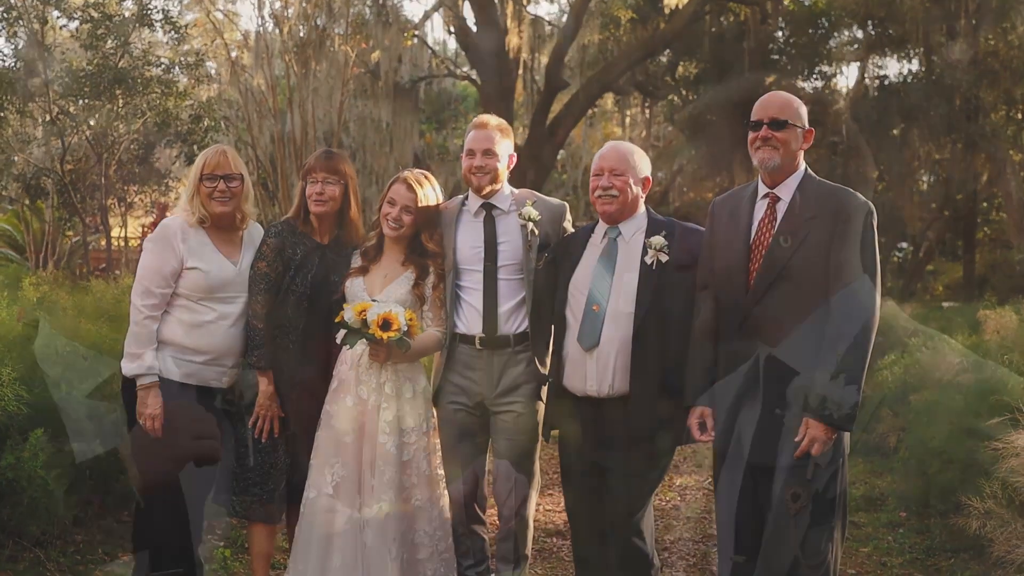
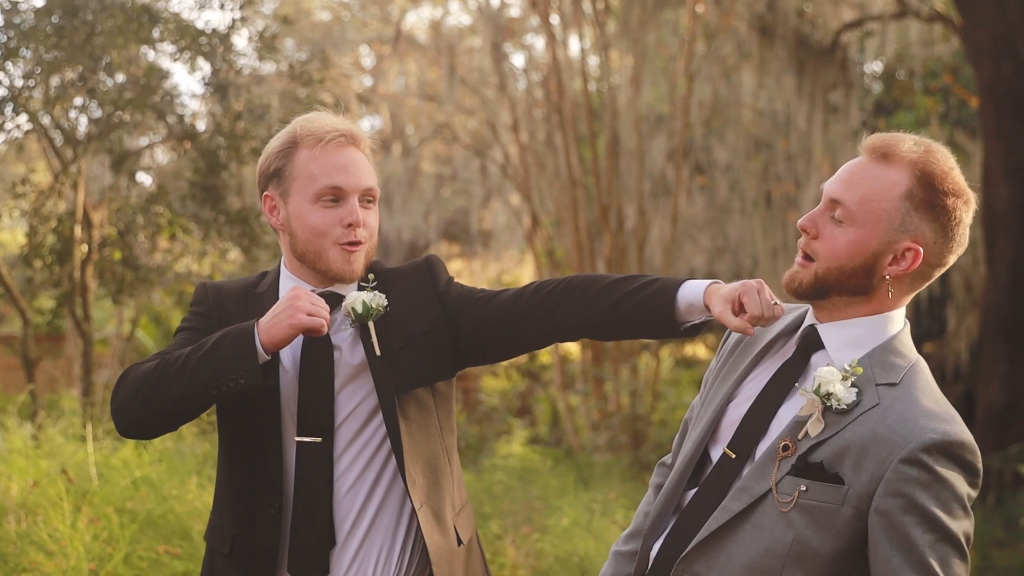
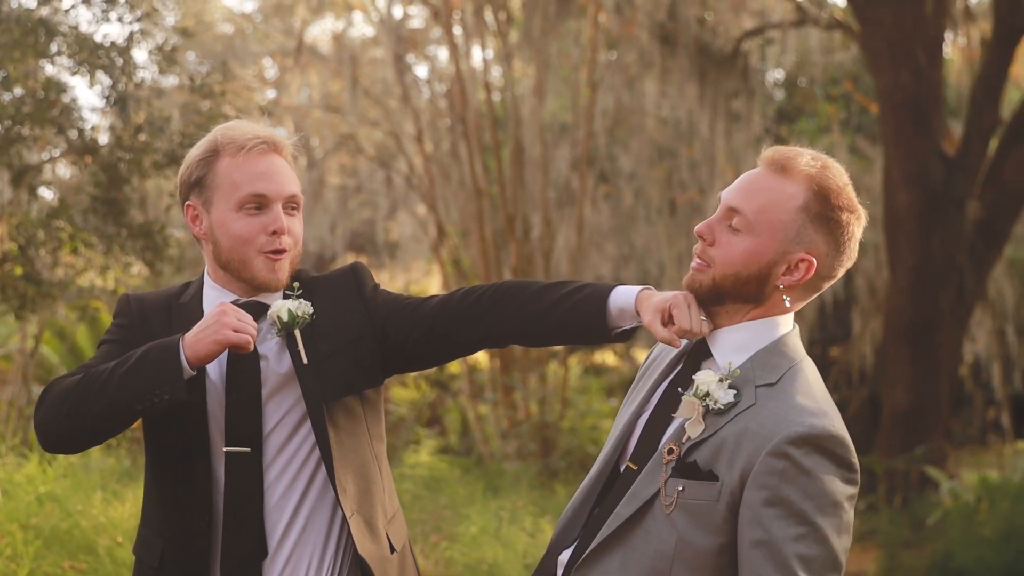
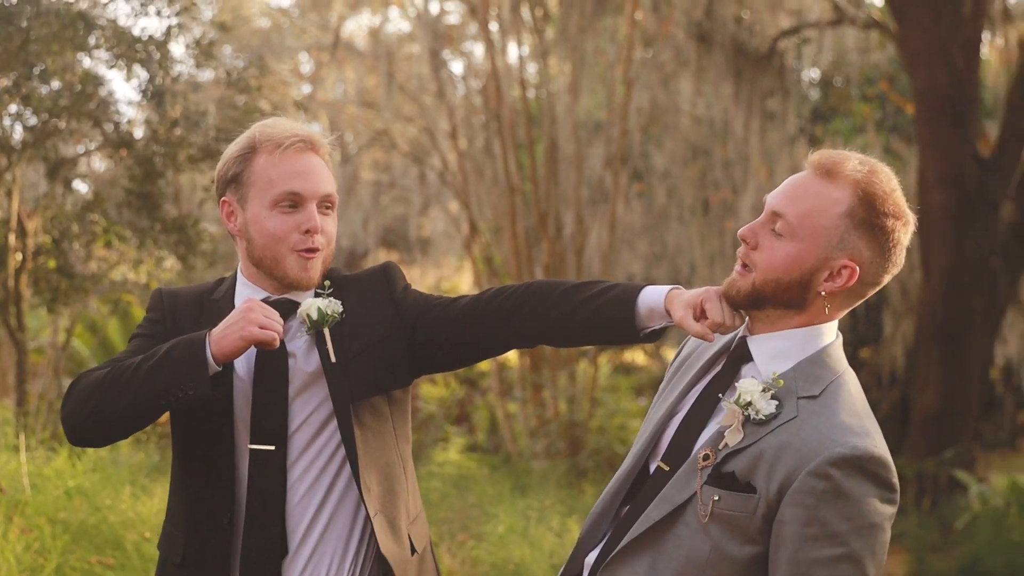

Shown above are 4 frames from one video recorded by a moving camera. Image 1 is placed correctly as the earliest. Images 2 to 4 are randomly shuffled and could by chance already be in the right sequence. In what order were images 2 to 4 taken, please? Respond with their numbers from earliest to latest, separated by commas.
2, 4, 3
